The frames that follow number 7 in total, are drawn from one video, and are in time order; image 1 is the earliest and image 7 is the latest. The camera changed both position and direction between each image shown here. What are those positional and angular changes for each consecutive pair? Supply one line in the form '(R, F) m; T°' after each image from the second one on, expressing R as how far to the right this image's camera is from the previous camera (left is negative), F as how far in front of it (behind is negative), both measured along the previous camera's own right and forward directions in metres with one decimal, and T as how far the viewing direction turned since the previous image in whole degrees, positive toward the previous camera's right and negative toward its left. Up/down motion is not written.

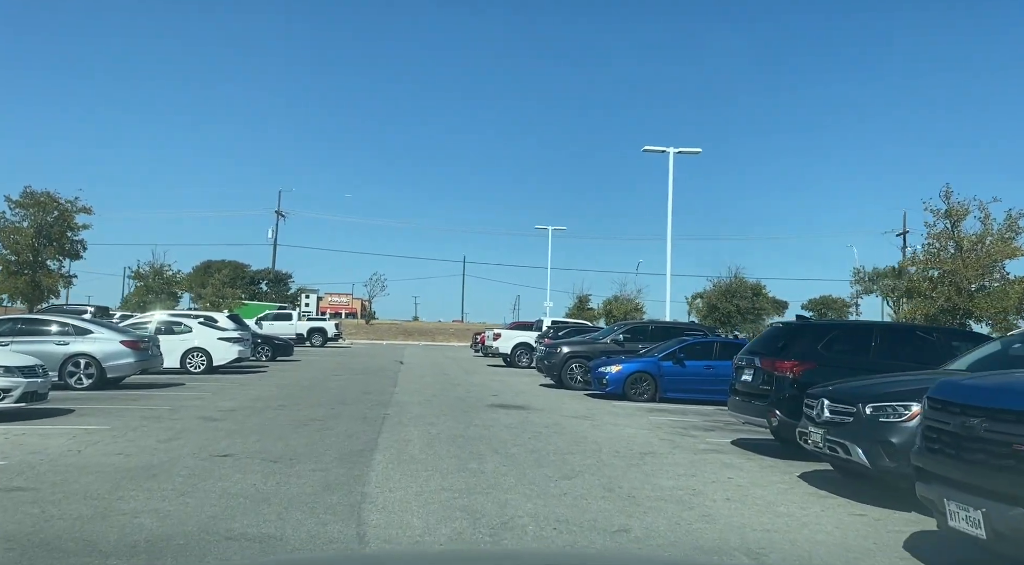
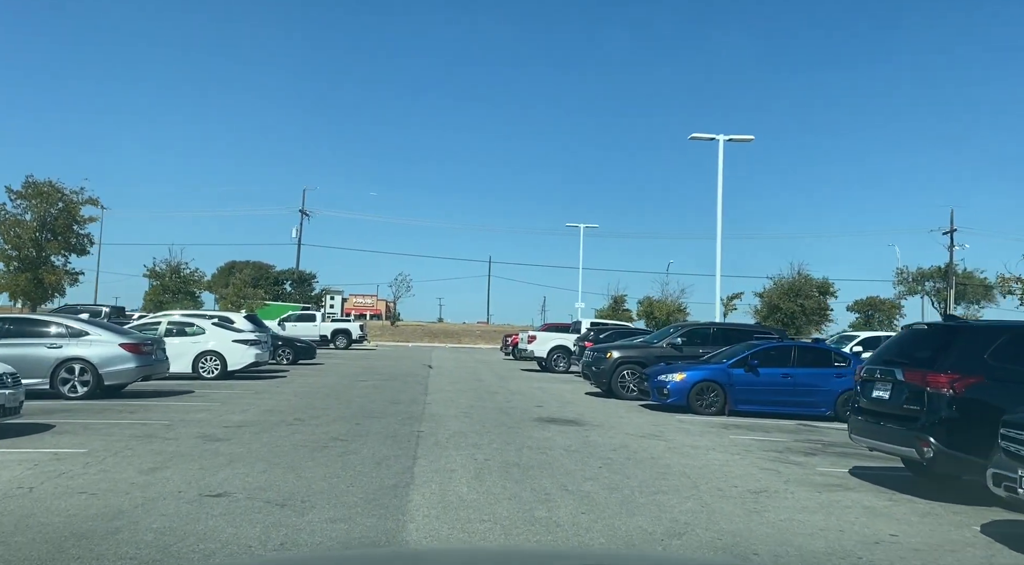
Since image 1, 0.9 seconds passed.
(-0.5, +2.1) m; -2°
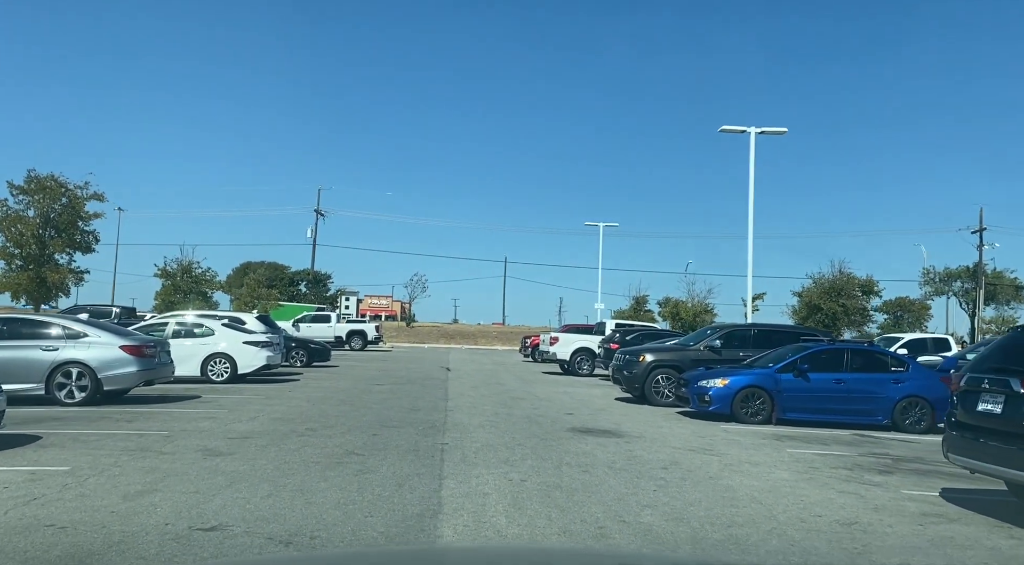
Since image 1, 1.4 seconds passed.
(-0.3, +1.1) m; -1°
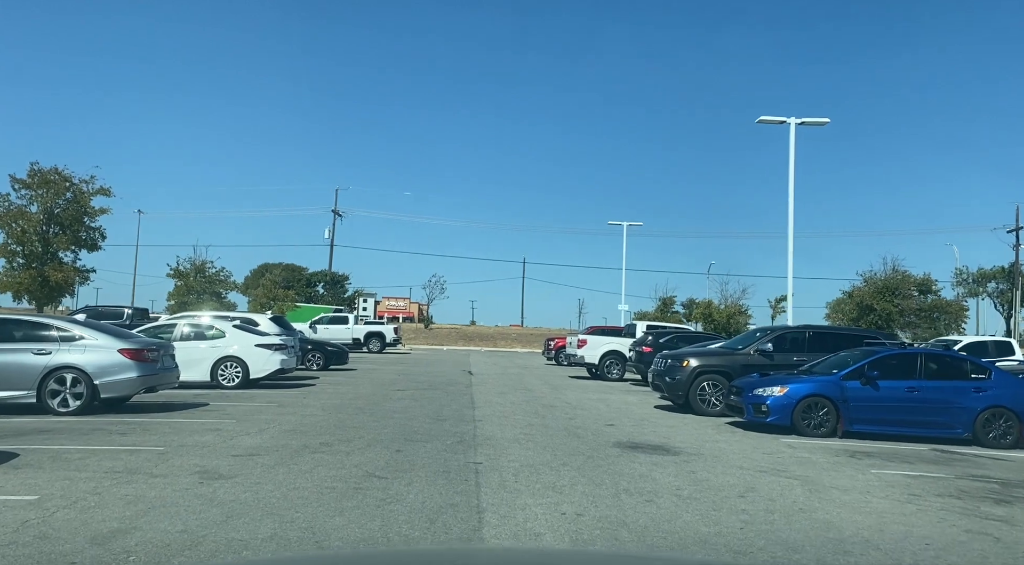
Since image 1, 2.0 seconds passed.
(-0.3, +1.3) m; -1°
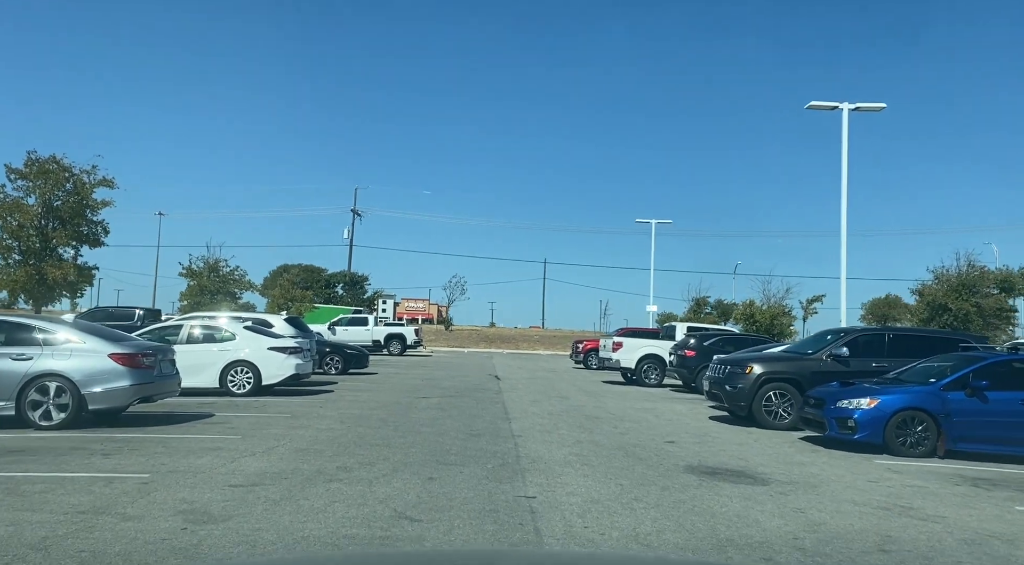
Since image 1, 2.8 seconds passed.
(-0.4, +1.6) m; -1°
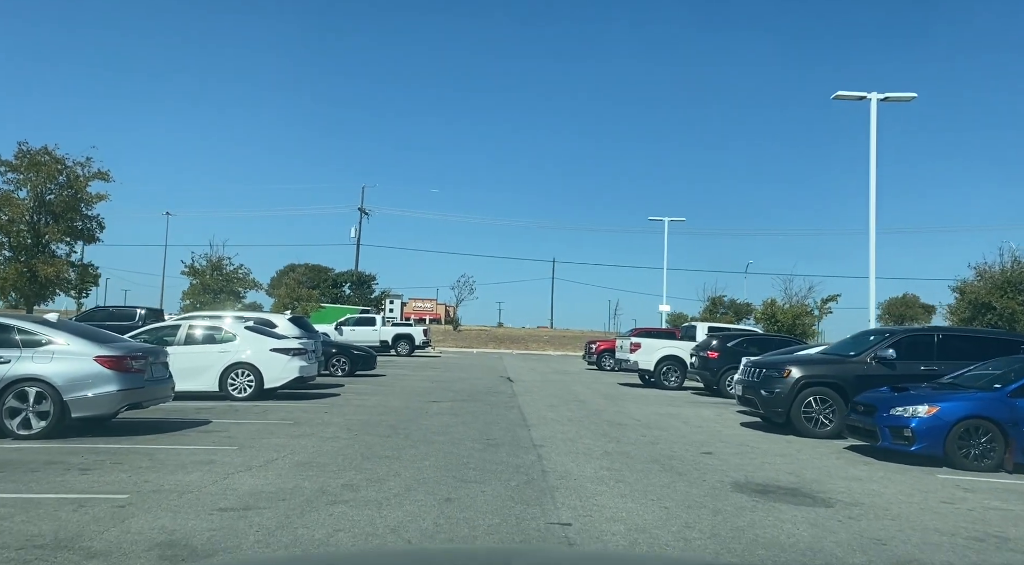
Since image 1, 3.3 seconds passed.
(-0.2, +1.0) m; -1°
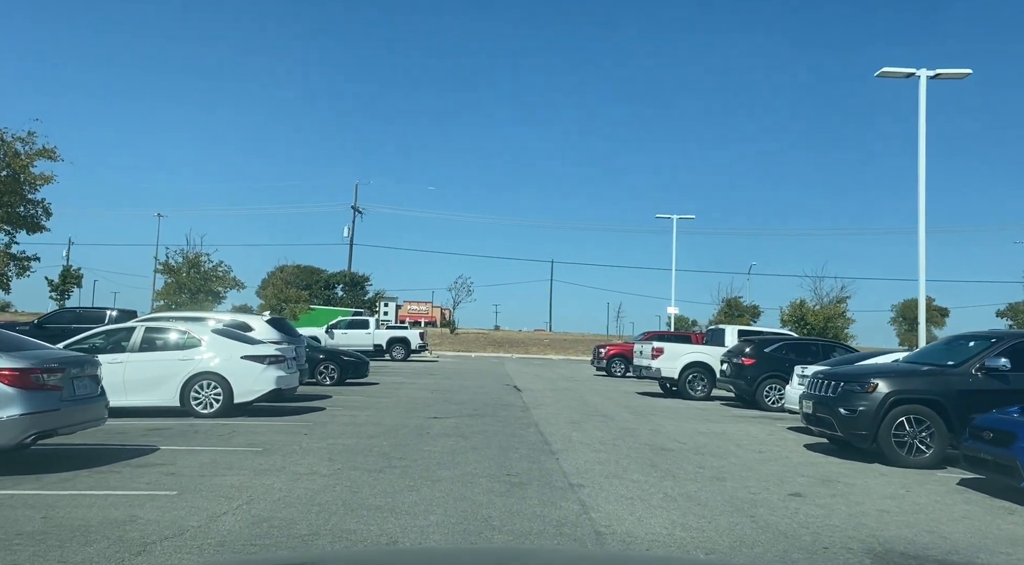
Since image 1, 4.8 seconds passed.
(-0.4, +2.4) m; 0°
